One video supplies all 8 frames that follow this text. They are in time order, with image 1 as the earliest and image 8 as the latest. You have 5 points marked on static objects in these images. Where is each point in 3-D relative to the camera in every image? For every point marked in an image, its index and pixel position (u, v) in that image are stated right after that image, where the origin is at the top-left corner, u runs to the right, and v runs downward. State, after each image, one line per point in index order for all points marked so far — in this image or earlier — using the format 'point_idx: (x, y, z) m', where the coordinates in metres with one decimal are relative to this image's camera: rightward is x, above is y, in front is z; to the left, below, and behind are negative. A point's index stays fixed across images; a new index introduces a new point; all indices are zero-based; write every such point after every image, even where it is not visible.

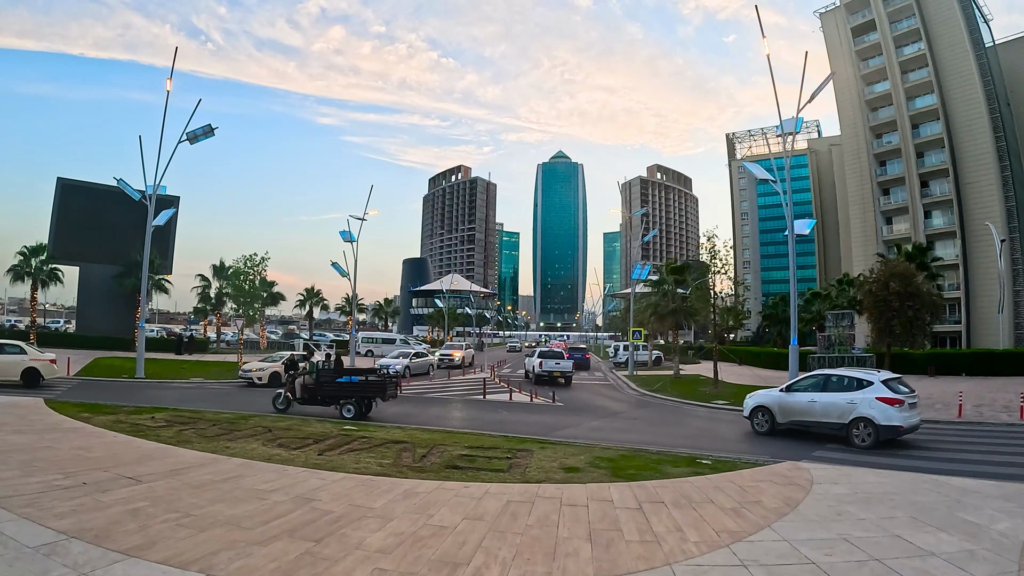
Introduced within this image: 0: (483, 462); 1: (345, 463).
0: (-0.5, -2.8, +9.6) m
1: (-2.6, -2.8, +9.5) m
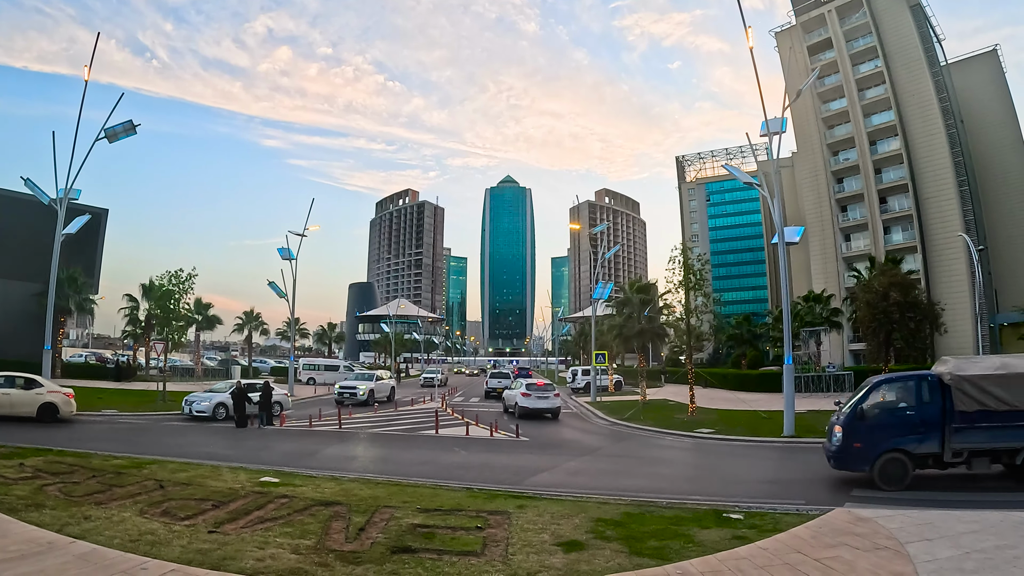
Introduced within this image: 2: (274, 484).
0: (-0.8, -2.9, +6.9) m
1: (-2.9, -2.9, +6.5) m
2: (-4.1, -3.4, +10.3) m
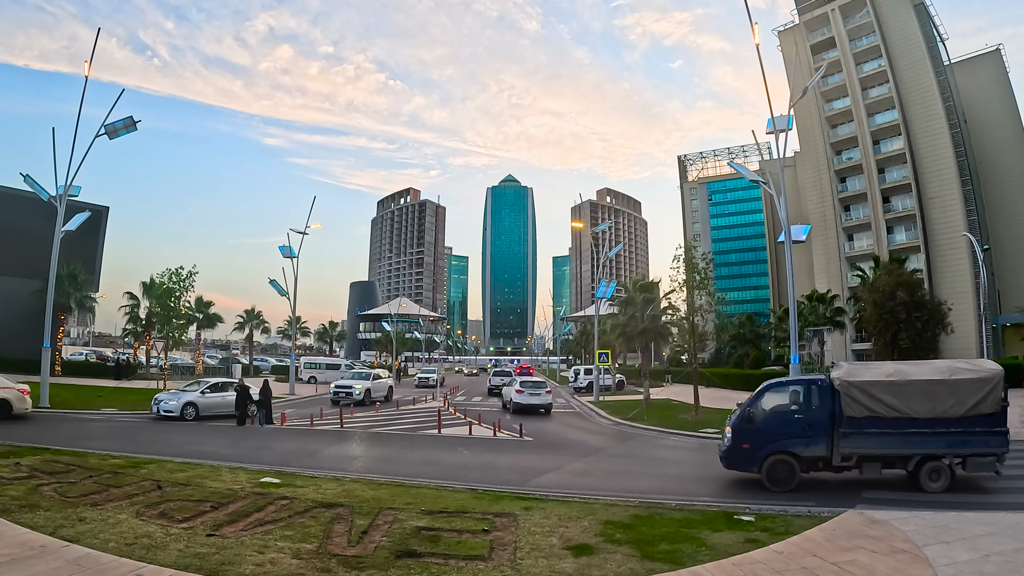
0: (-0.7, -2.8, +6.7) m
1: (-2.8, -2.8, +6.3) m
2: (-4.0, -3.3, +10.1) m
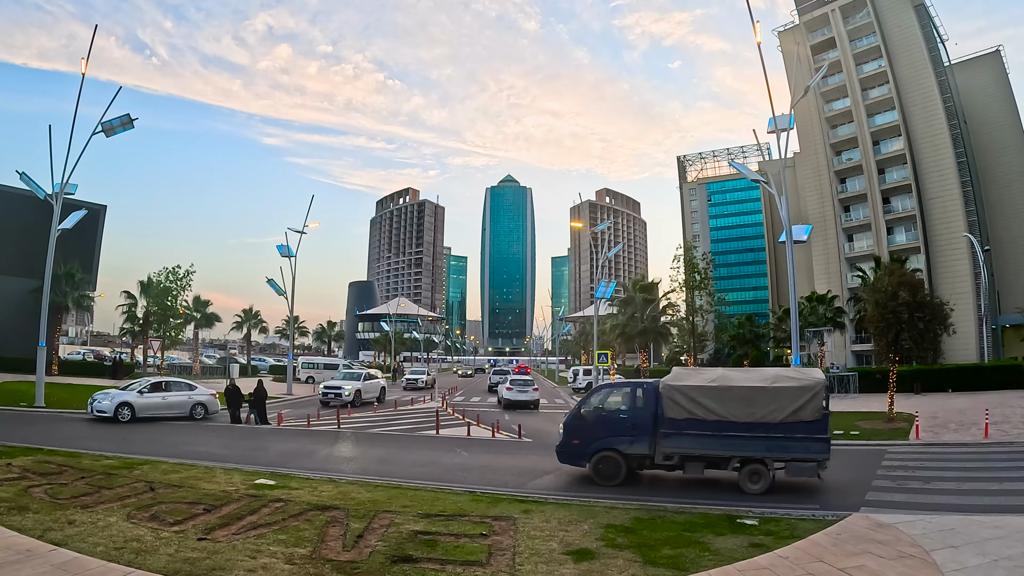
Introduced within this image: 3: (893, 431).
0: (-0.7, -2.8, +6.5) m
1: (-2.8, -2.8, +6.2) m
2: (-4.0, -3.3, +9.9) m
3: (+11.6, -4.3, +18.2) m
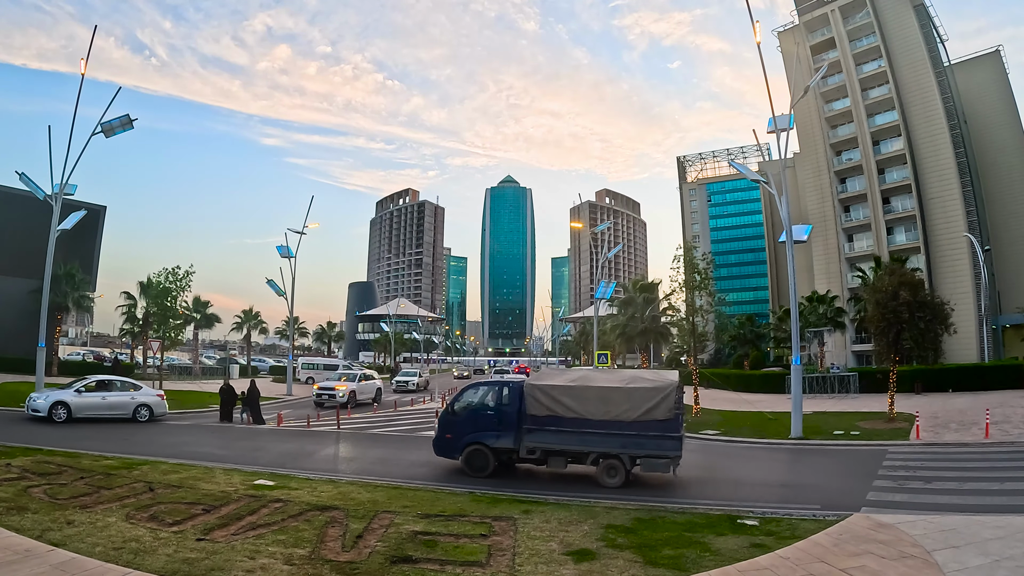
0: (-0.7, -2.8, +6.5) m
1: (-2.8, -2.8, +6.1) m
2: (-4.0, -3.3, +9.9) m
3: (+11.6, -4.3, +18.2) m
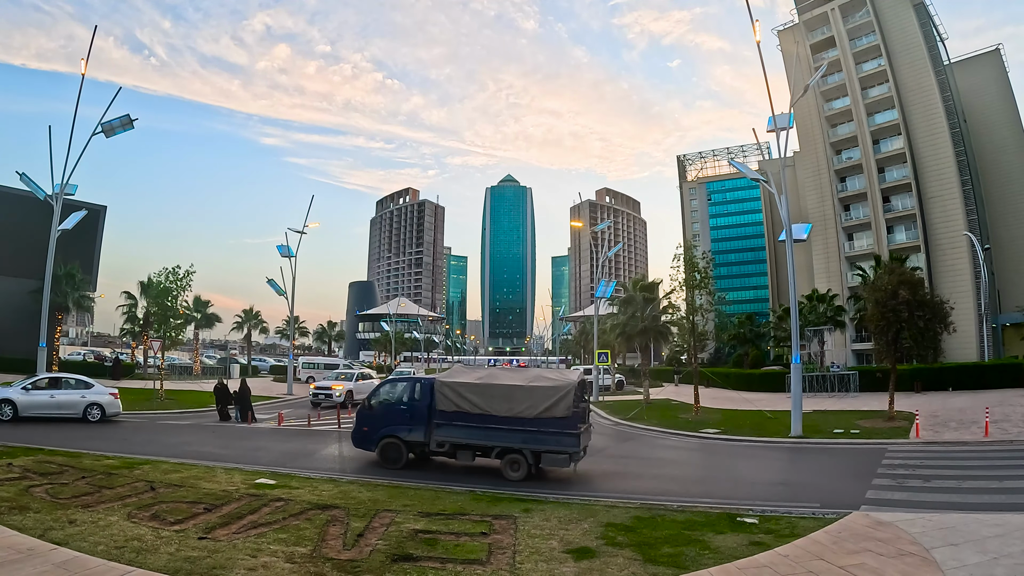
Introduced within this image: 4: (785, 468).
0: (-0.7, -2.8, +6.5) m
1: (-2.8, -2.8, +6.2) m
2: (-4.0, -3.3, +9.9) m
3: (+11.6, -4.3, +18.2) m
4: (+5.8, -3.8, +12.6) m
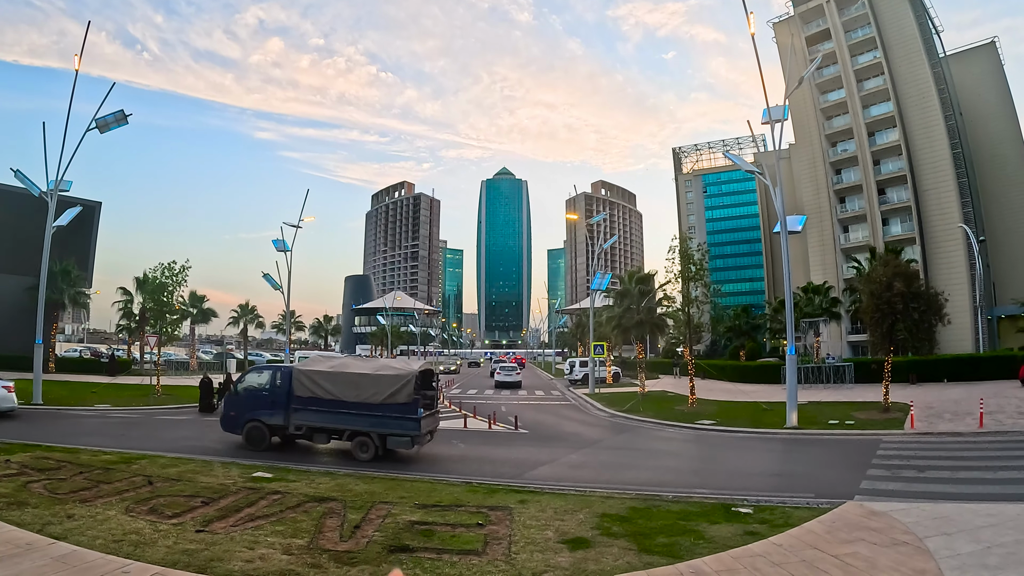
0: (-0.7, -2.7, +6.5) m
1: (-2.9, -2.7, +6.2) m
2: (-4.1, -3.2, +10.0) m
3: (+11.5, -4.0, +18.3) m
4: (+5.8, -3.6, +12.7) m
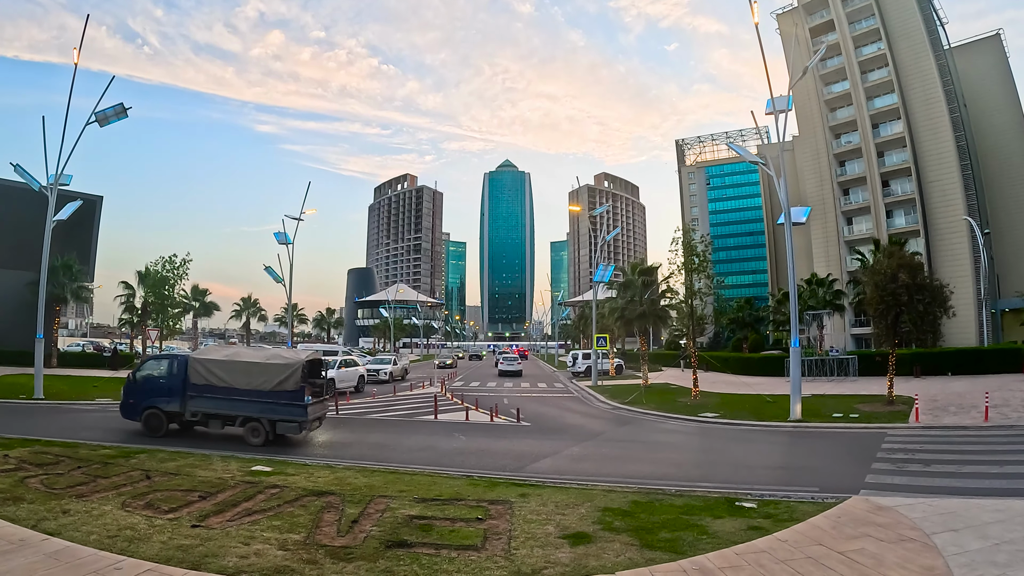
0: (-0.7, -2.6, +6.4) m
1: (-2.9, -2.6, +6.1) m
2: (-4.1, -3.1, +9.9) m
3: (+11.5, -3.8, +18.2) m
4: (+5.8, -3.5, +12.6) m
